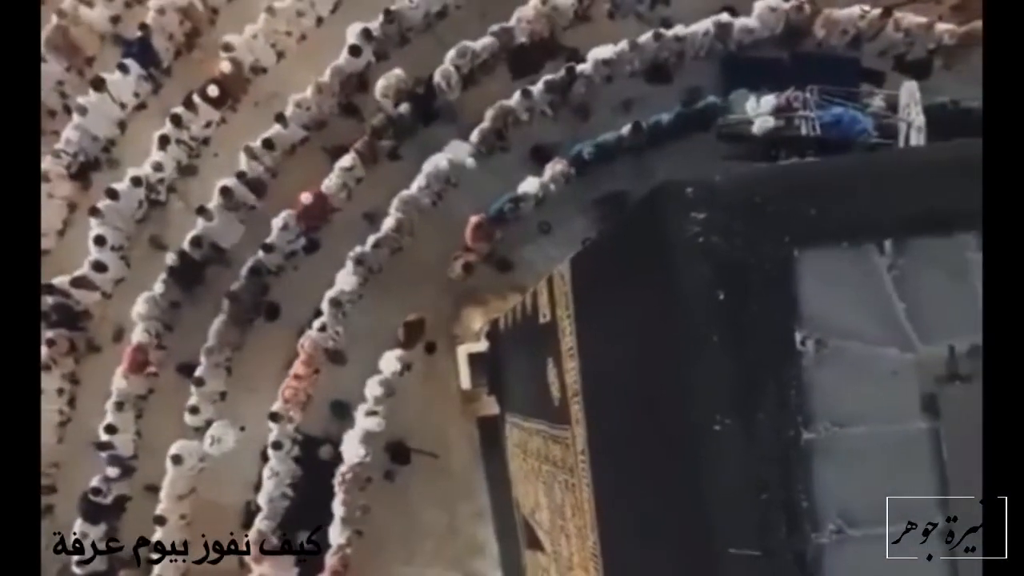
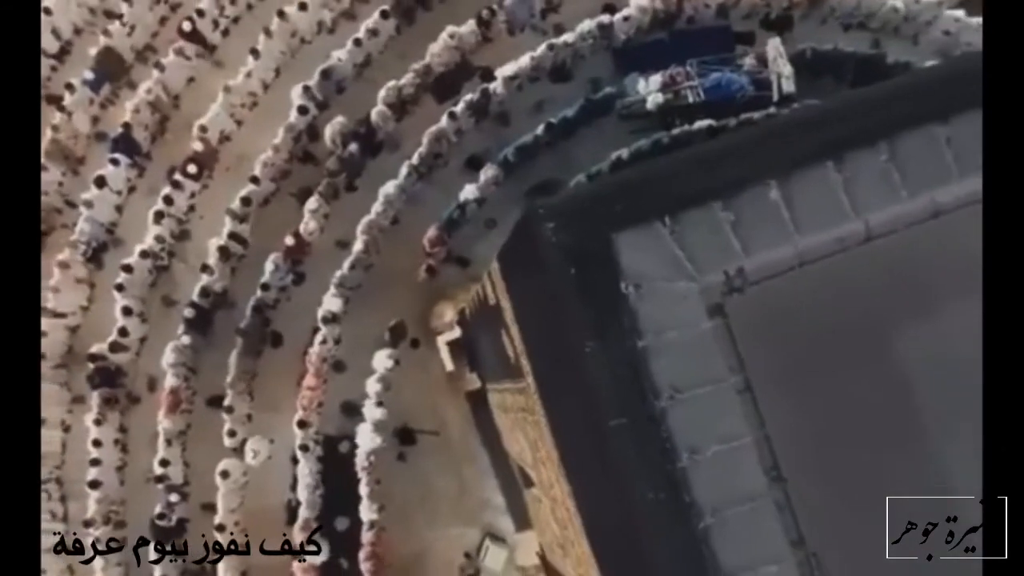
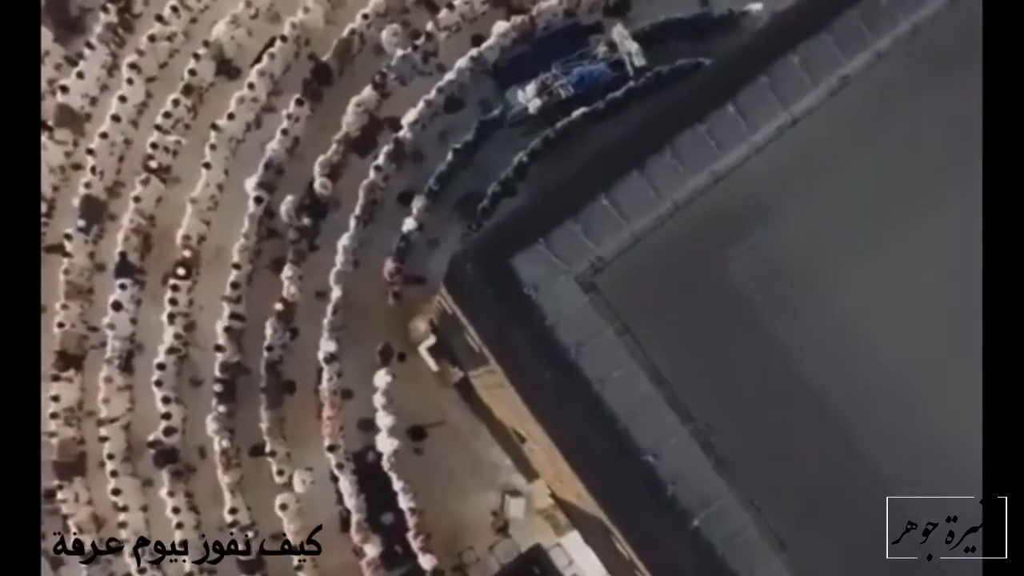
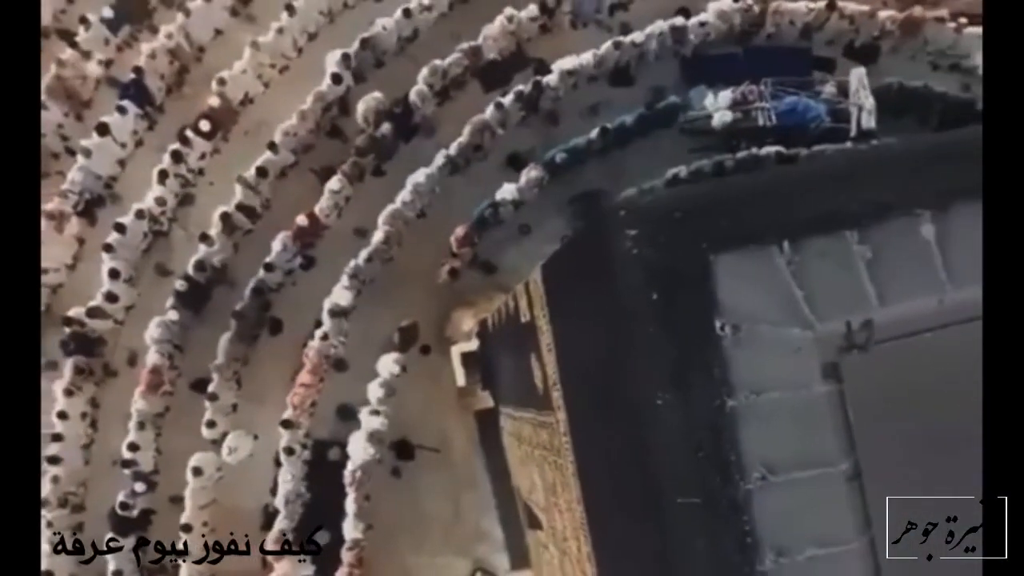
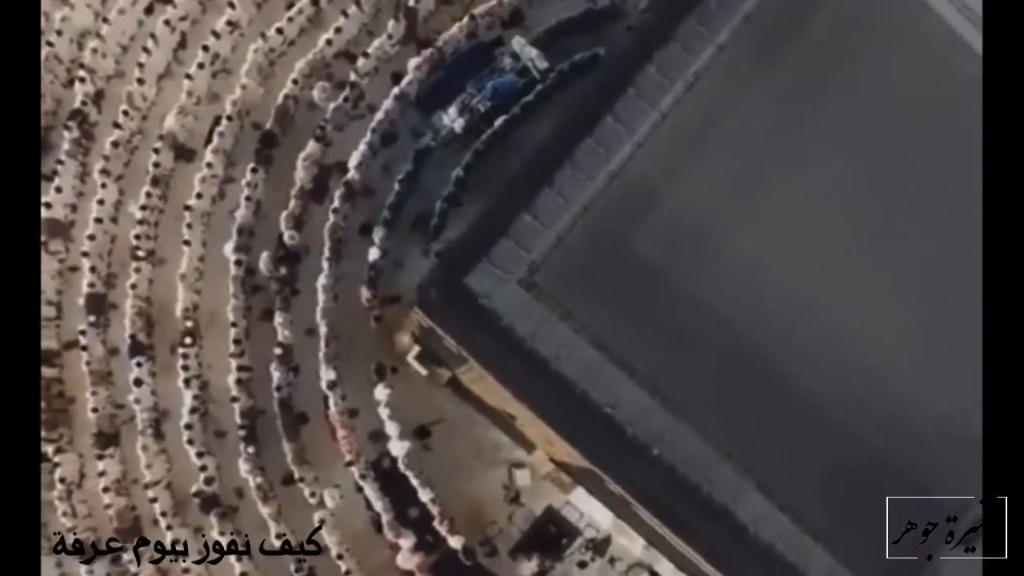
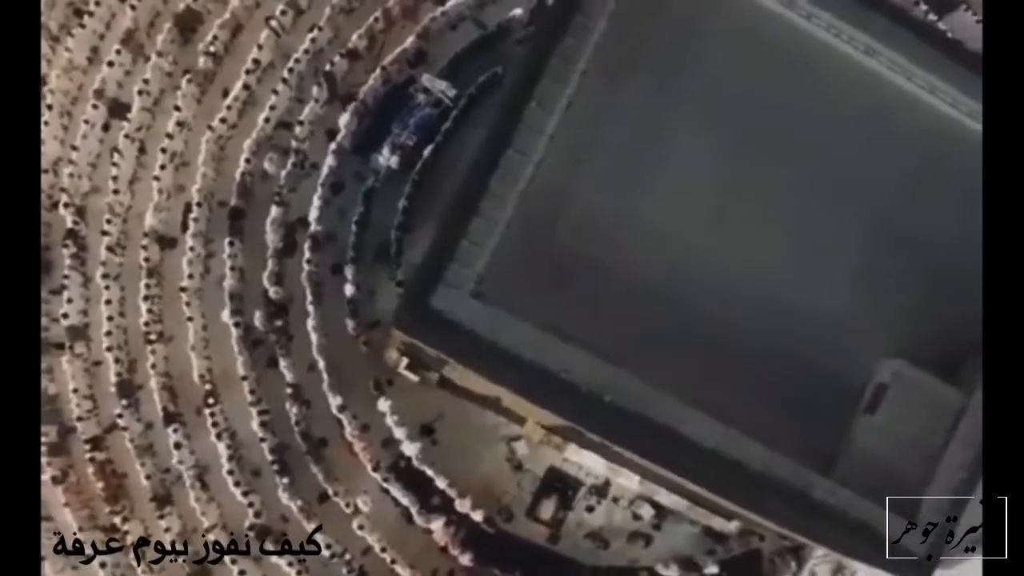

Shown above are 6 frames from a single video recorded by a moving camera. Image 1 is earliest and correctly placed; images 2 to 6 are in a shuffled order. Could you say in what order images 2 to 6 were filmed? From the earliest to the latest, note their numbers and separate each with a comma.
4, 2, 3, 5, 6
